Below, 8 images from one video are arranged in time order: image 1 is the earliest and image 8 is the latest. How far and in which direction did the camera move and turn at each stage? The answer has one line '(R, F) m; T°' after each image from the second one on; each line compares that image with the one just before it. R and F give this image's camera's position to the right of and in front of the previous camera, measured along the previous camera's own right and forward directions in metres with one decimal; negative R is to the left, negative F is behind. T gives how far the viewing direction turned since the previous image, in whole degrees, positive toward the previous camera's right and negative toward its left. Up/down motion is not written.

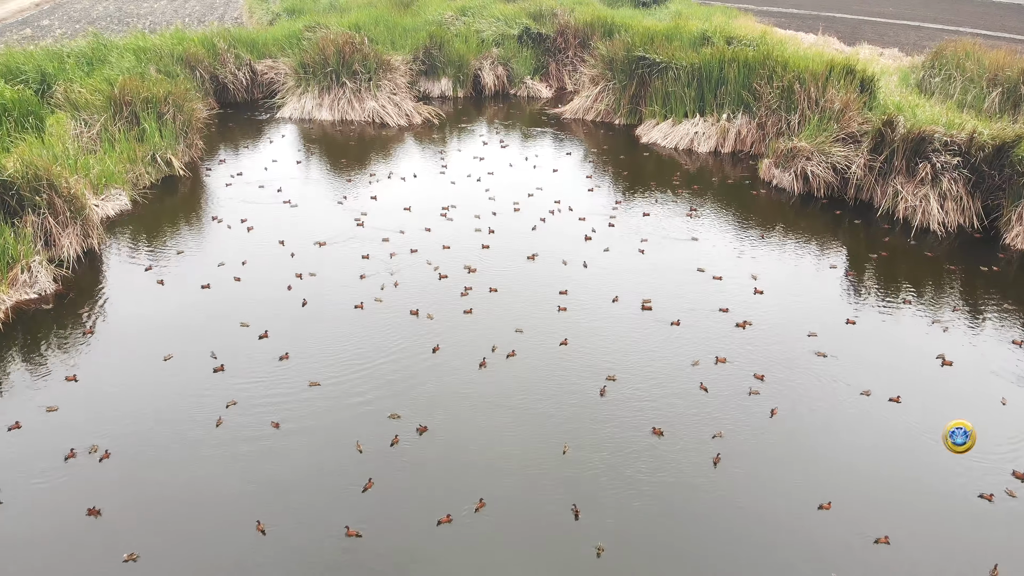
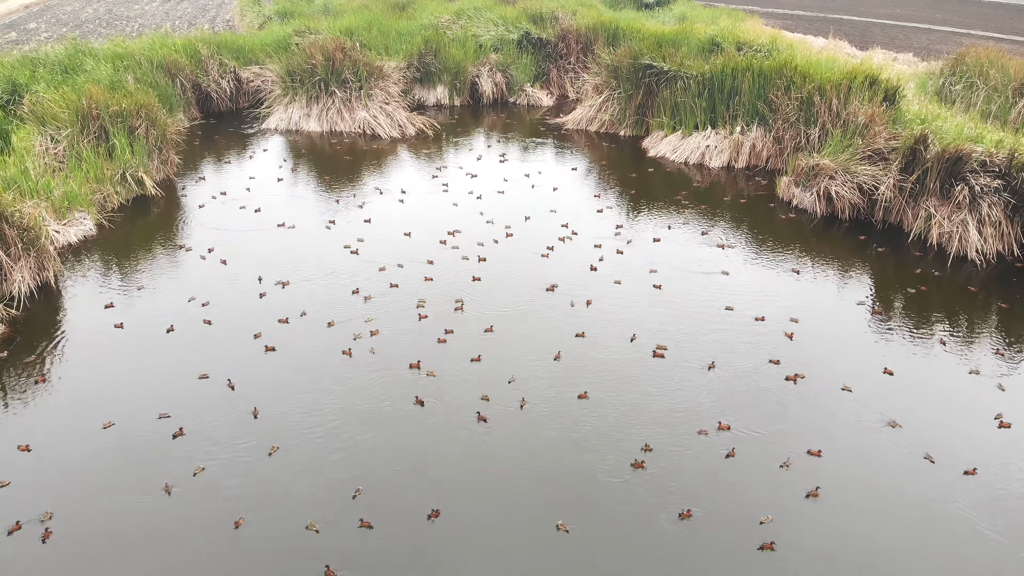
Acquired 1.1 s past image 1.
(0.0, +0.9) m; 0°
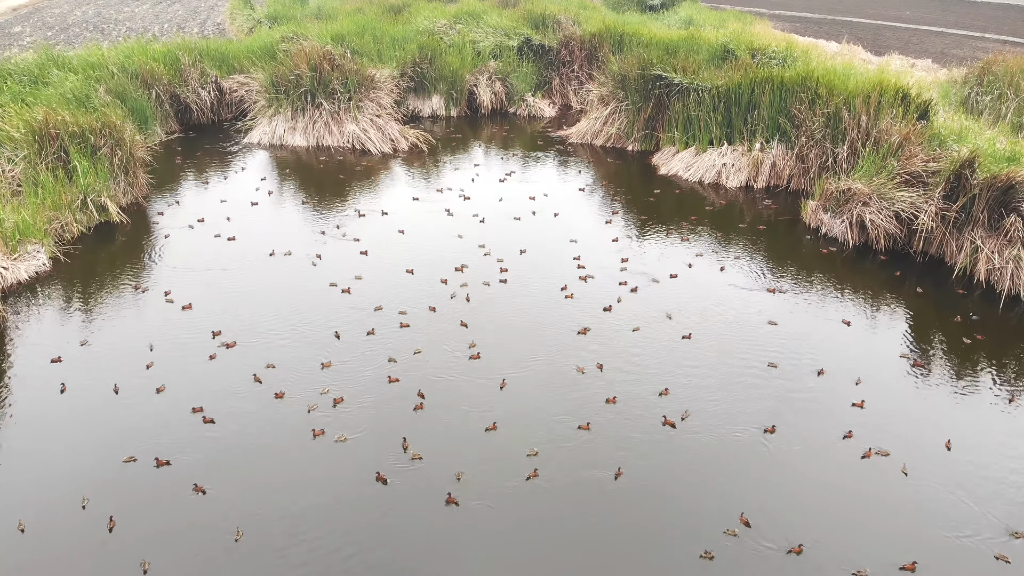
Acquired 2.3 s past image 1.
(0.0, +1.0) m; 0°
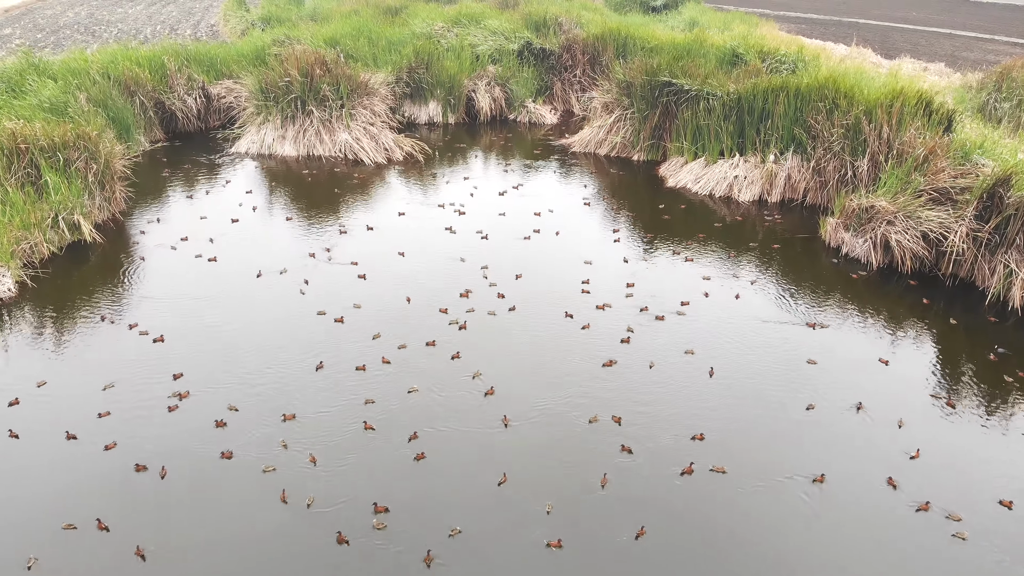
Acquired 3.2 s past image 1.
(0.0, +0.6) m; 0°
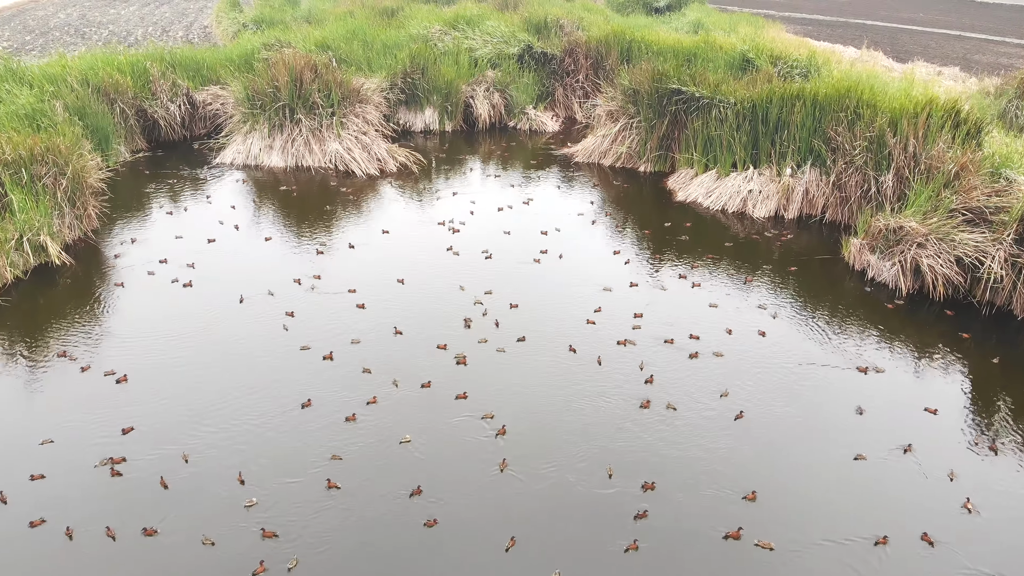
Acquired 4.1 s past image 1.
(0.0, +0.7) m; 0°
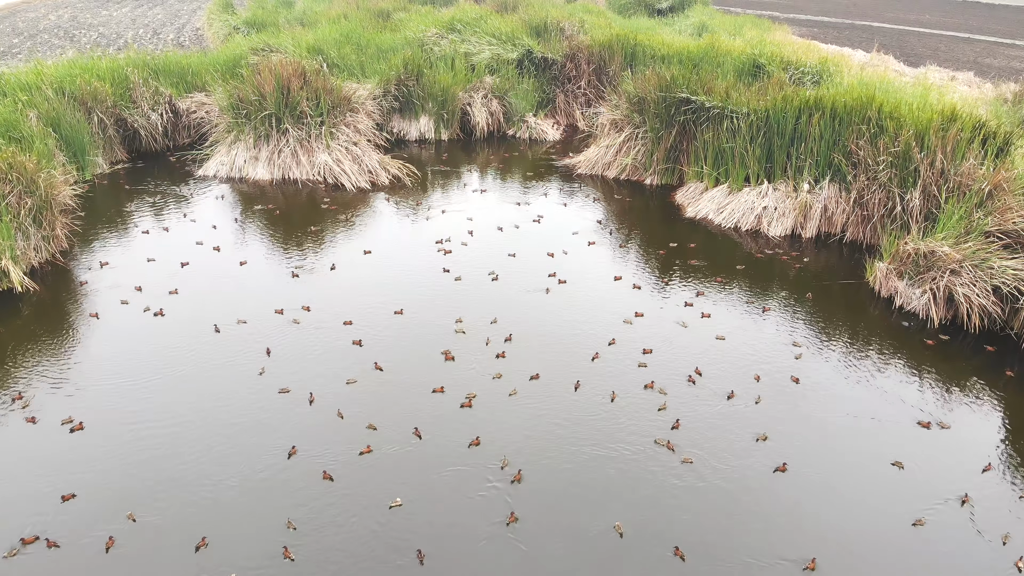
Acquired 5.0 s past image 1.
(0.0, +0.6) m; 0°
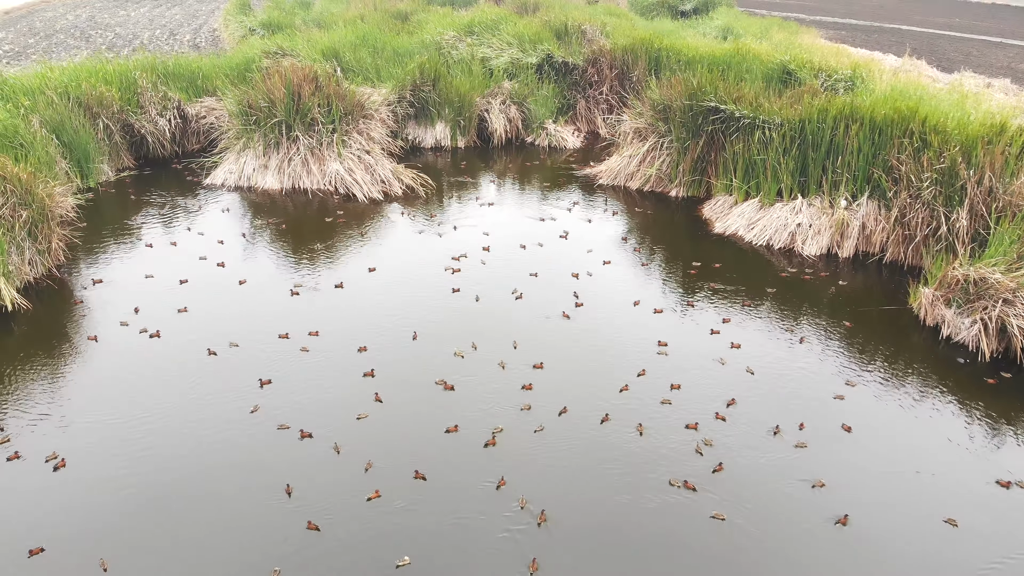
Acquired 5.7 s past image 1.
(0.0, +0.5) m; -1°
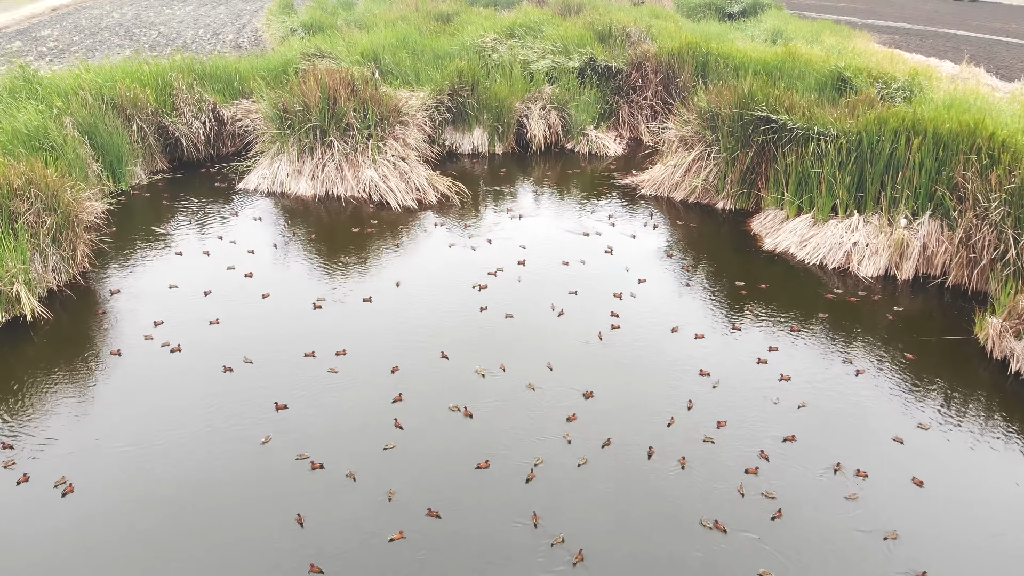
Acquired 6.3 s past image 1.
(0.0, +0.4) m; -3°
